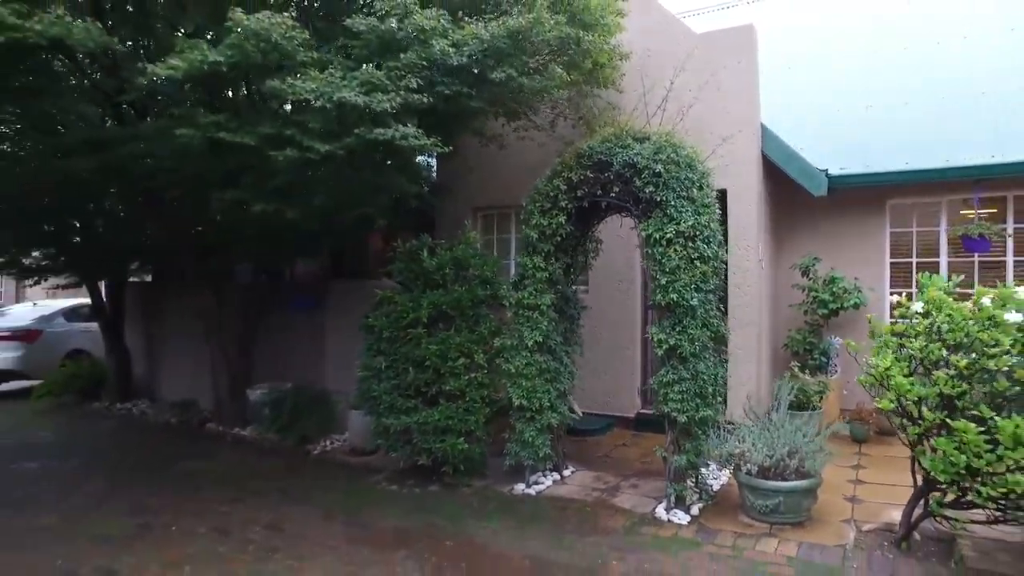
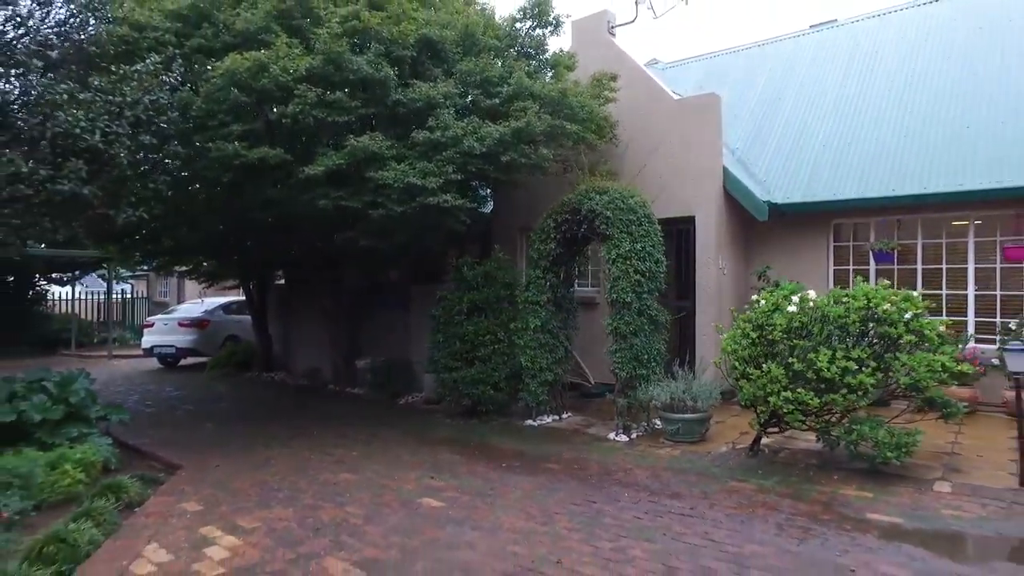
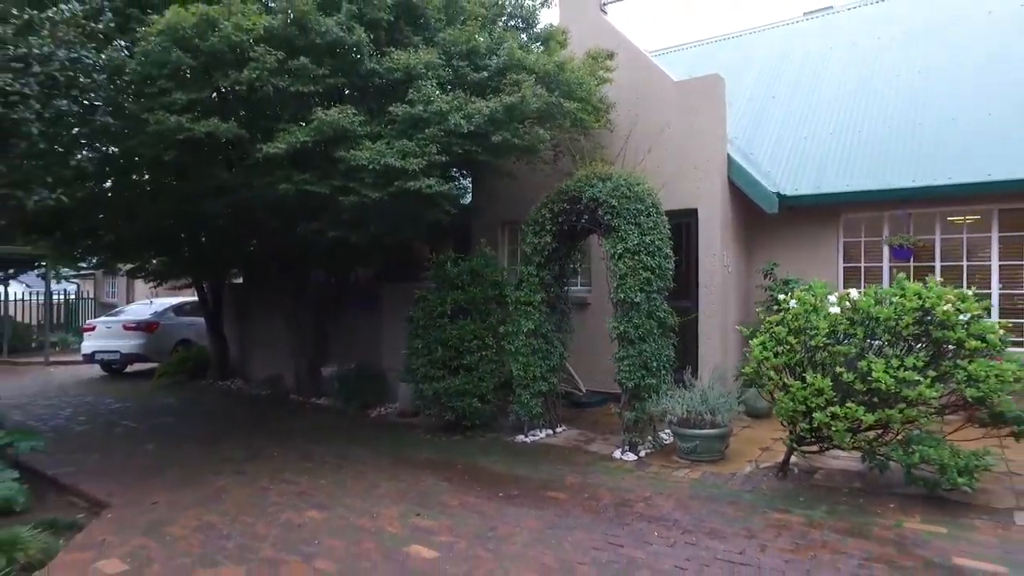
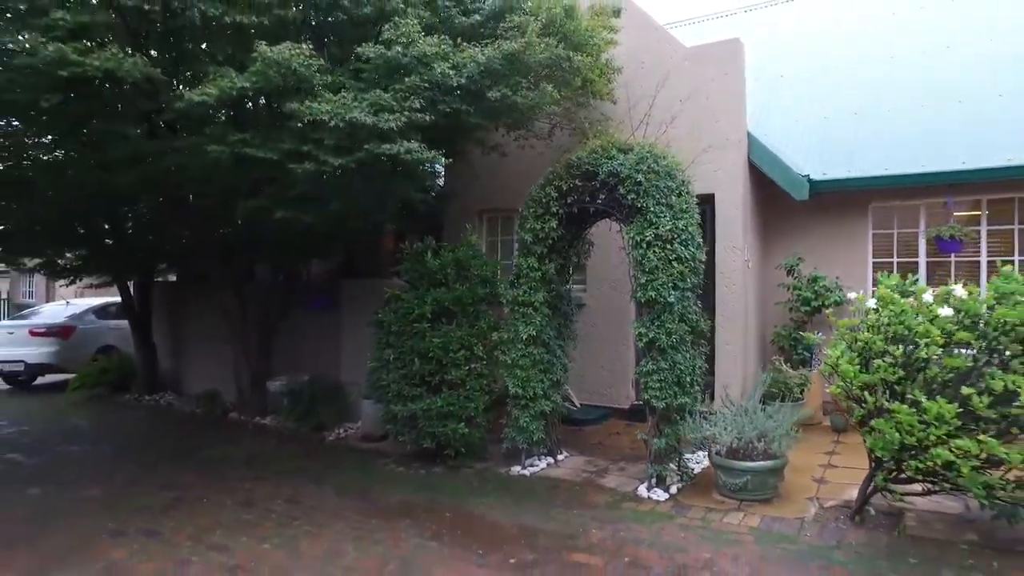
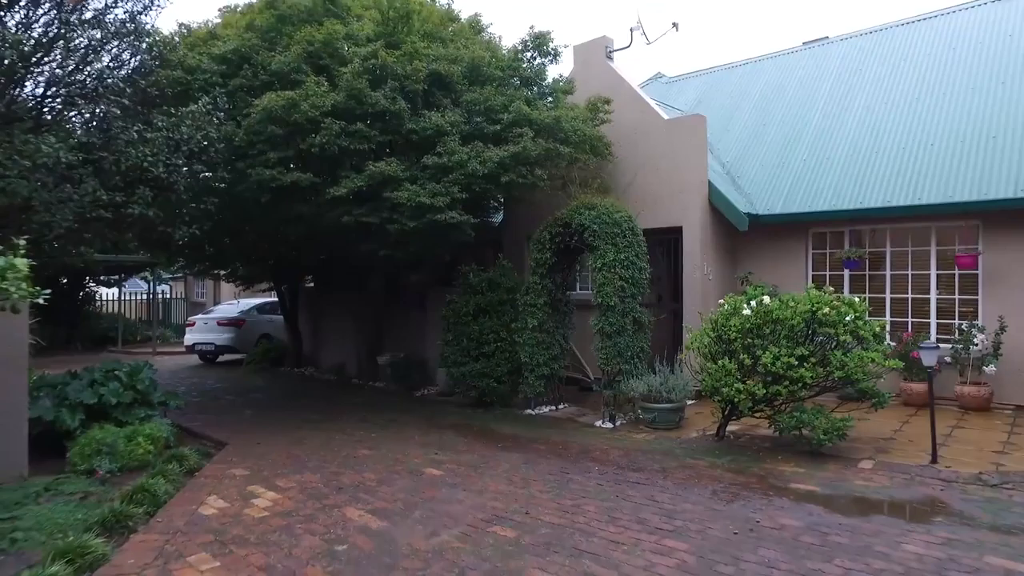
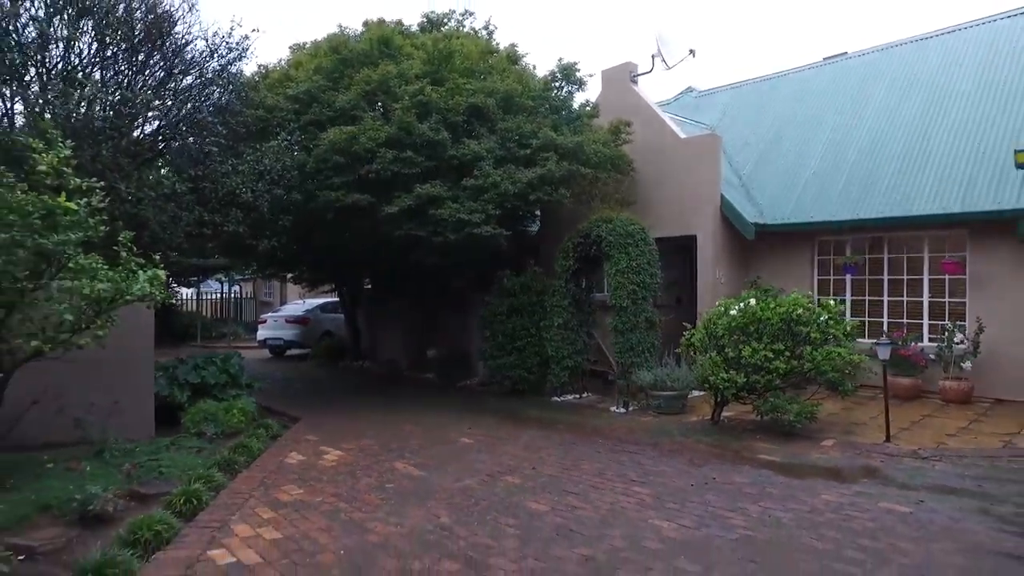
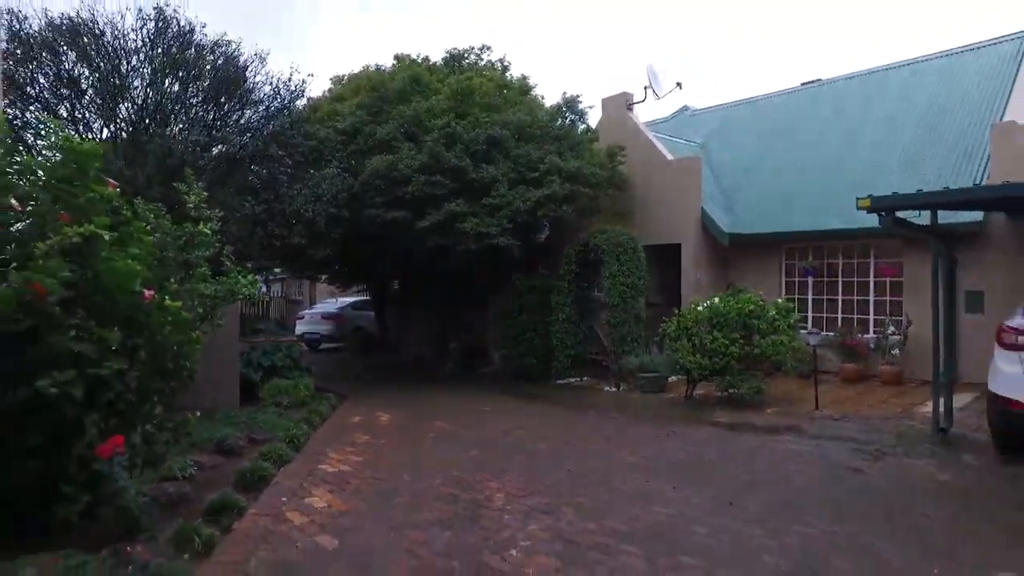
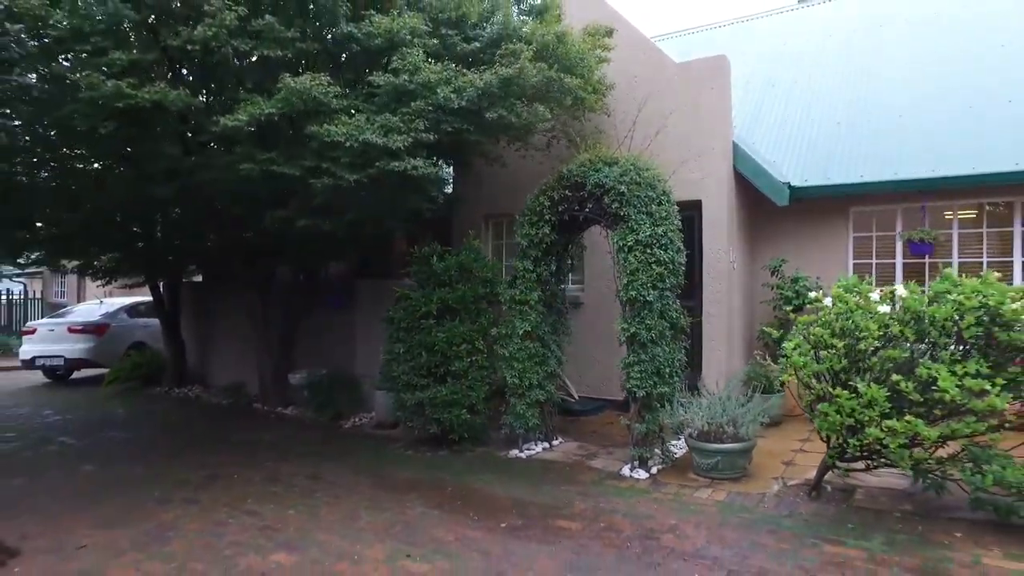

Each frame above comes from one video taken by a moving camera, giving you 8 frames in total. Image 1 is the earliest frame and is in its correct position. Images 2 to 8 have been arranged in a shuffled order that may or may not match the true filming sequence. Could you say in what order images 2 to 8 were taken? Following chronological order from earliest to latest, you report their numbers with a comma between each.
4, 8, 3, 2, 5, 6, 7
